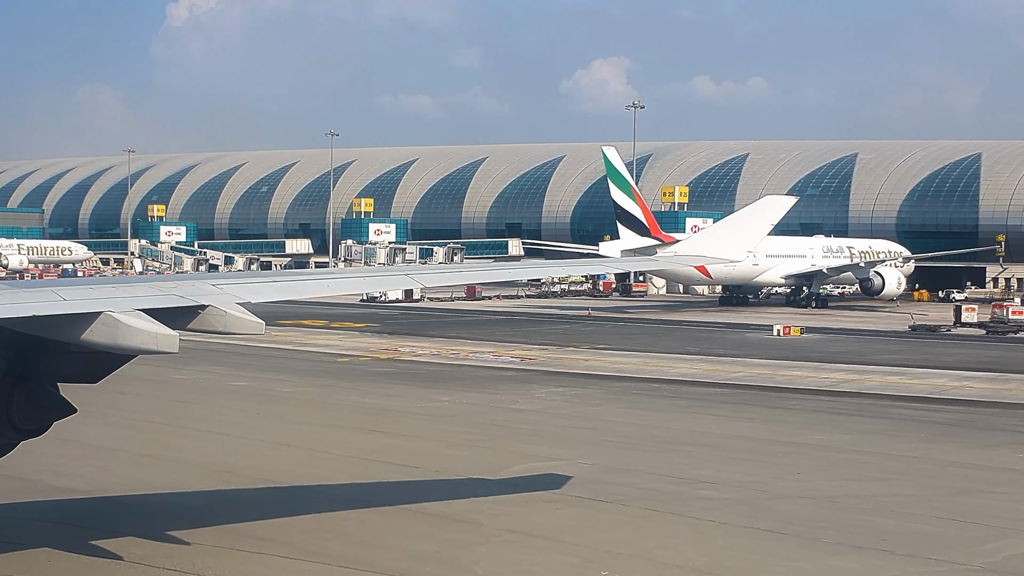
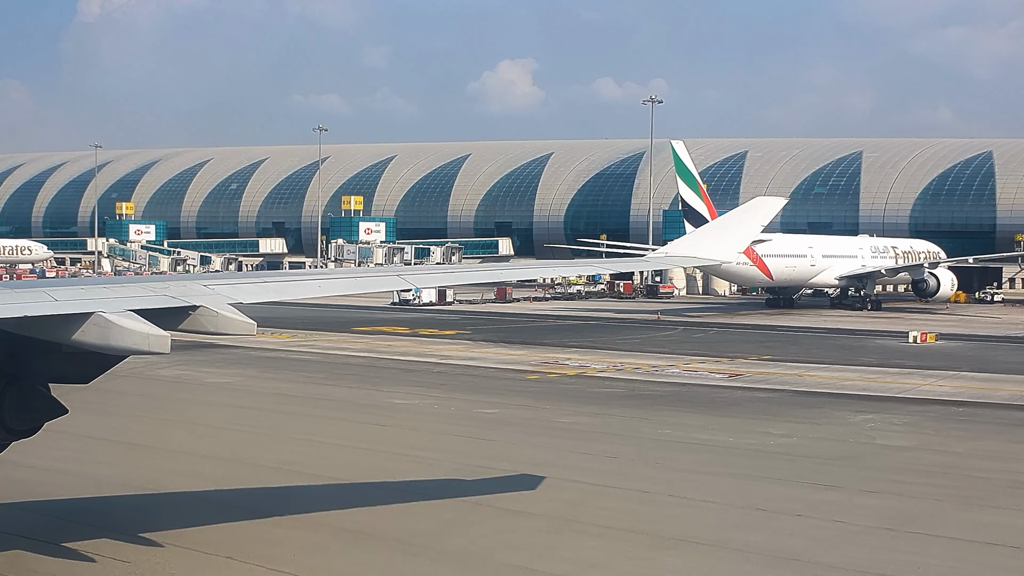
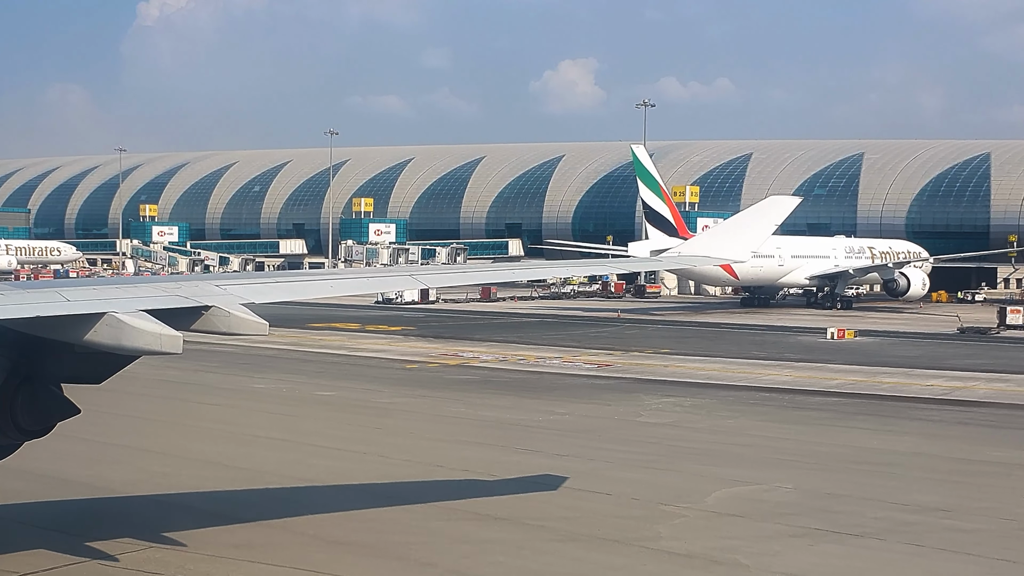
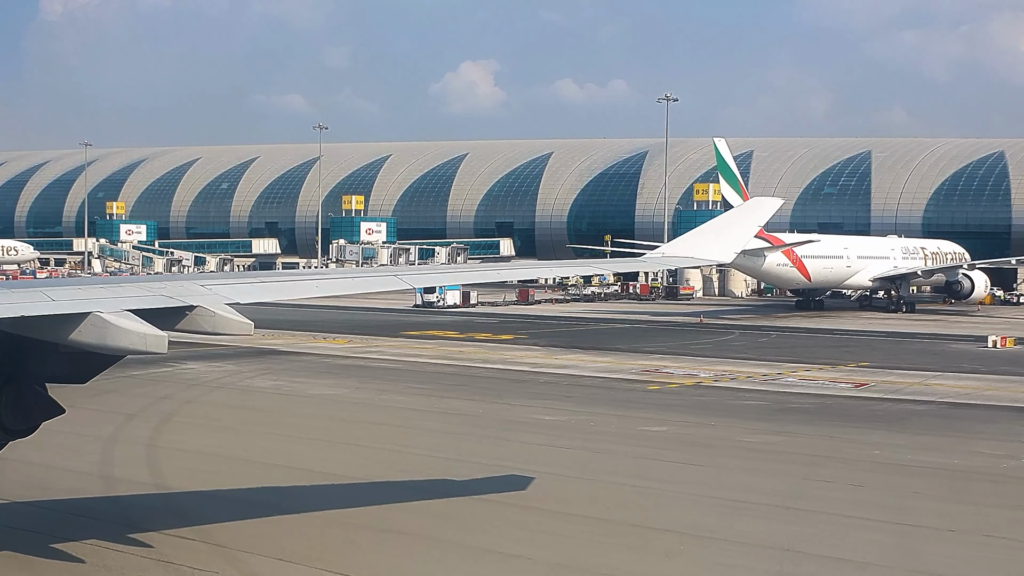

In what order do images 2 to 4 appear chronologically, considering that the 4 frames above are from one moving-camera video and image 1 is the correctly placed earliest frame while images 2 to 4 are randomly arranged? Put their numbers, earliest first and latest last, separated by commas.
3, 2, 4
